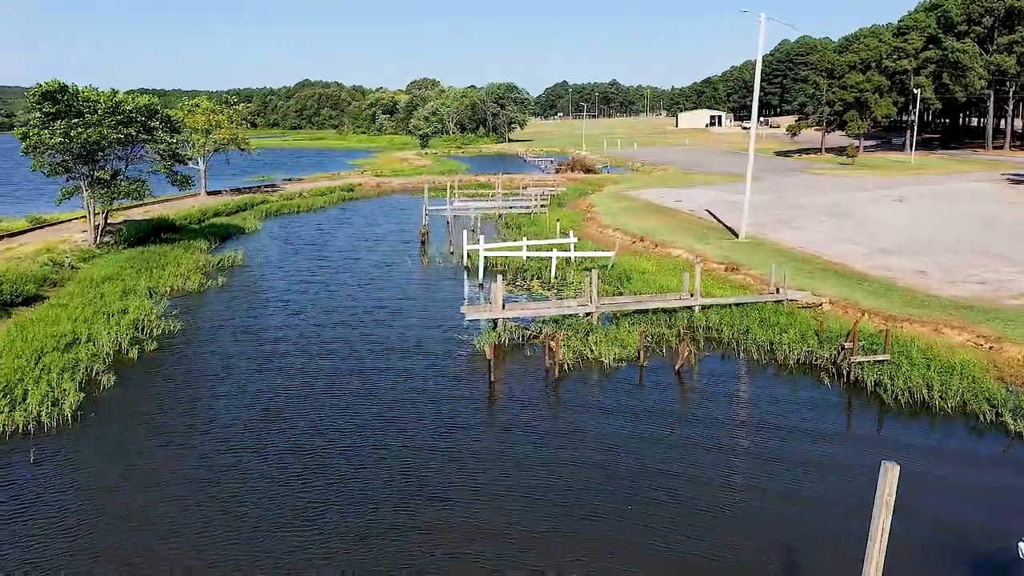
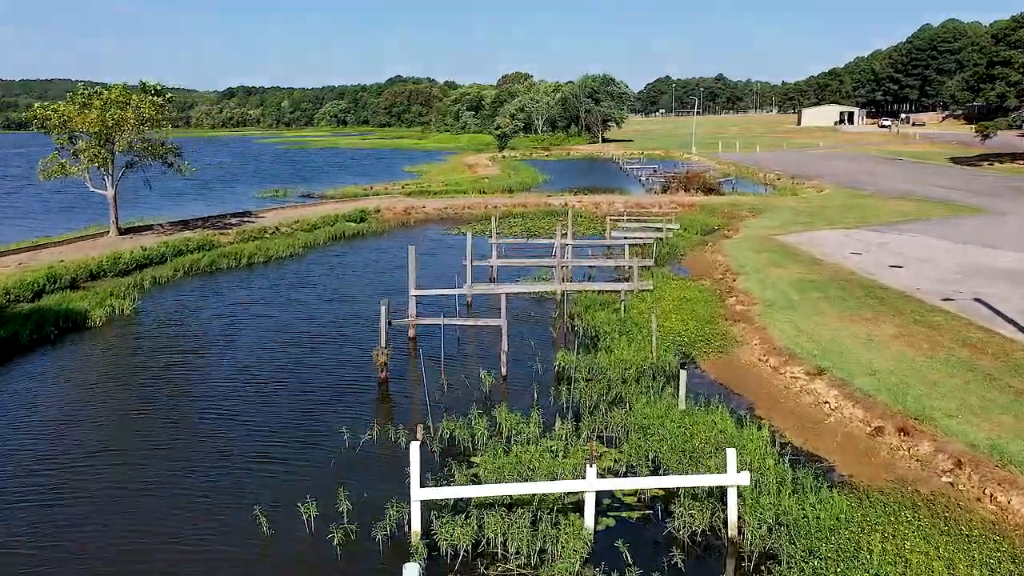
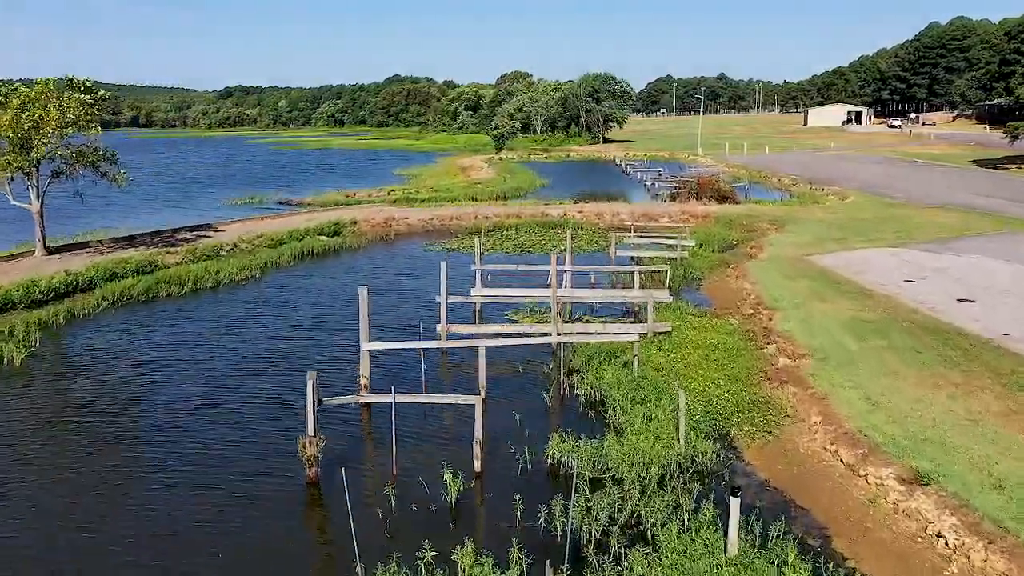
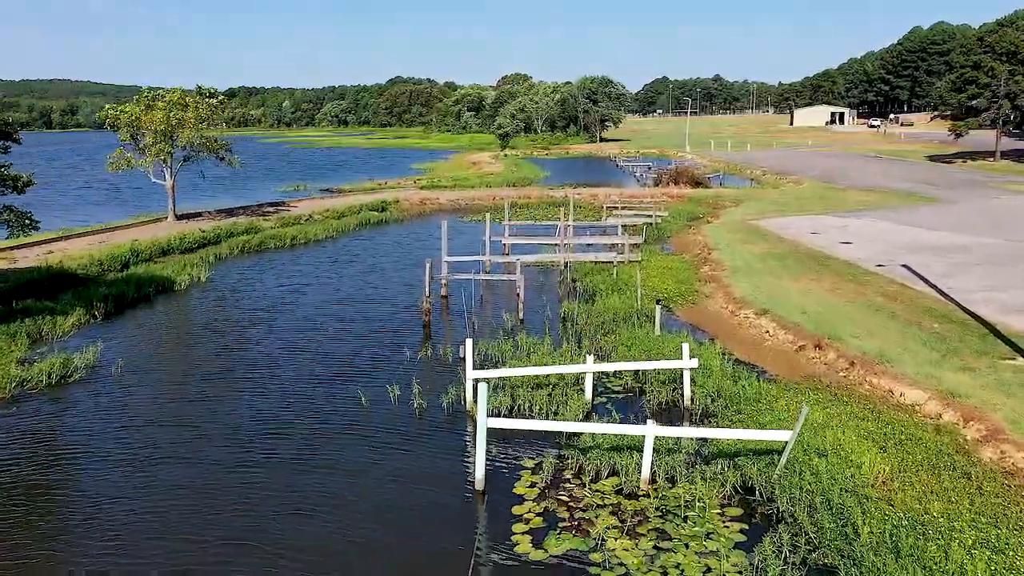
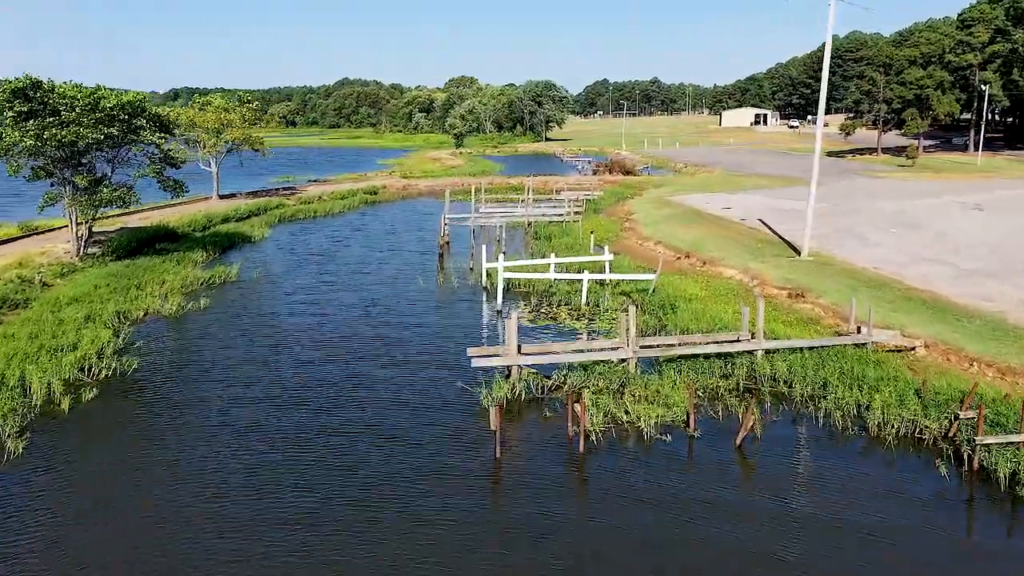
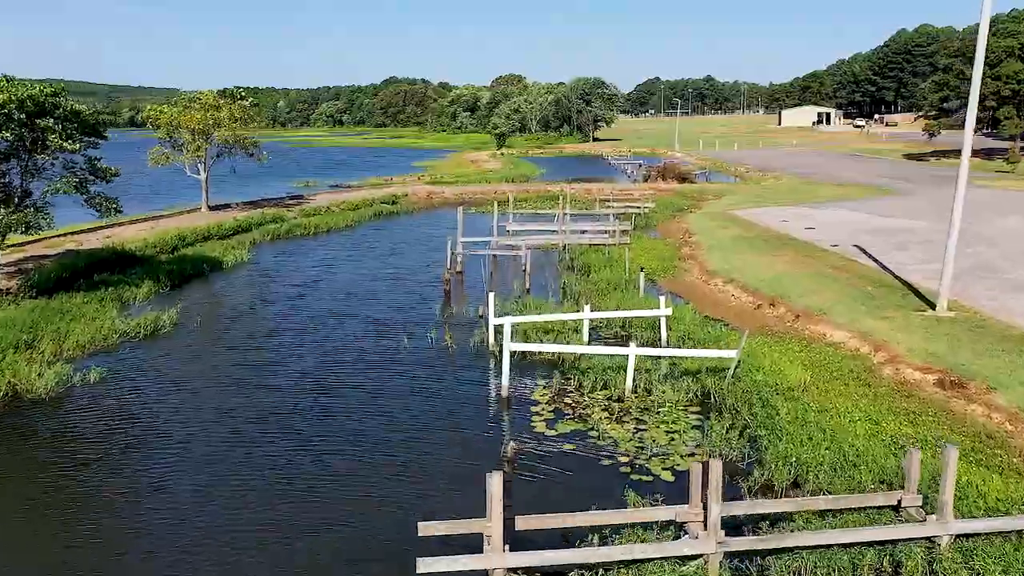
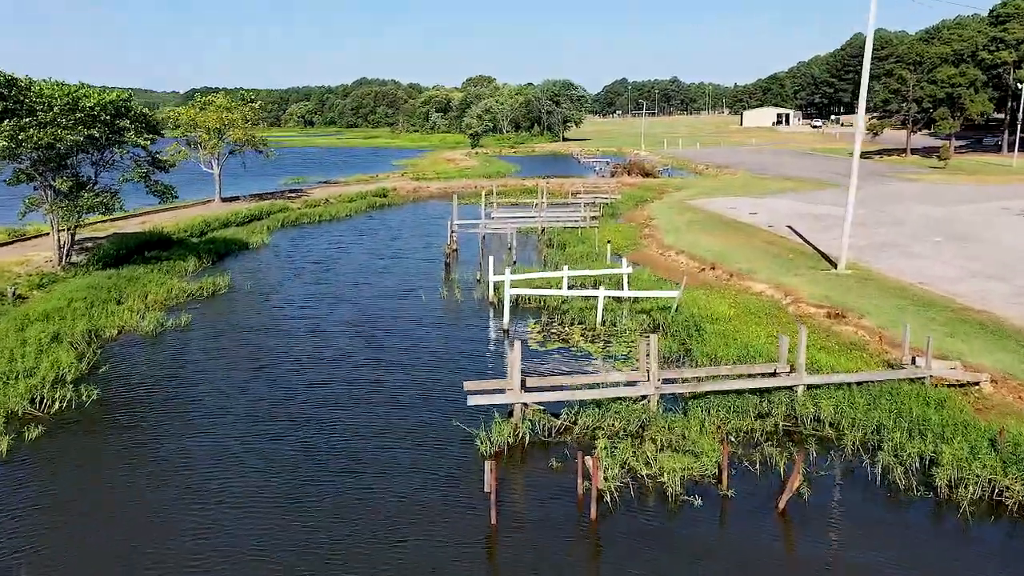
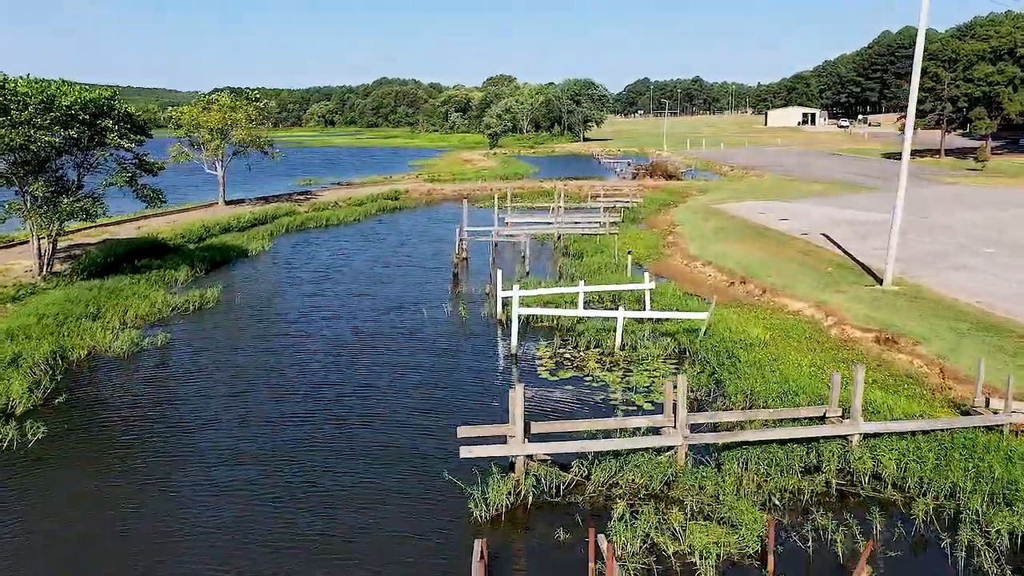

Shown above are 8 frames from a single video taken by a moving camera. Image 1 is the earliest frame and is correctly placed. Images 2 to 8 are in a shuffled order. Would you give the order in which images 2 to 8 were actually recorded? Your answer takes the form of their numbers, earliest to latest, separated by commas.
5, 7, 8, 6, 4, 2, 3
